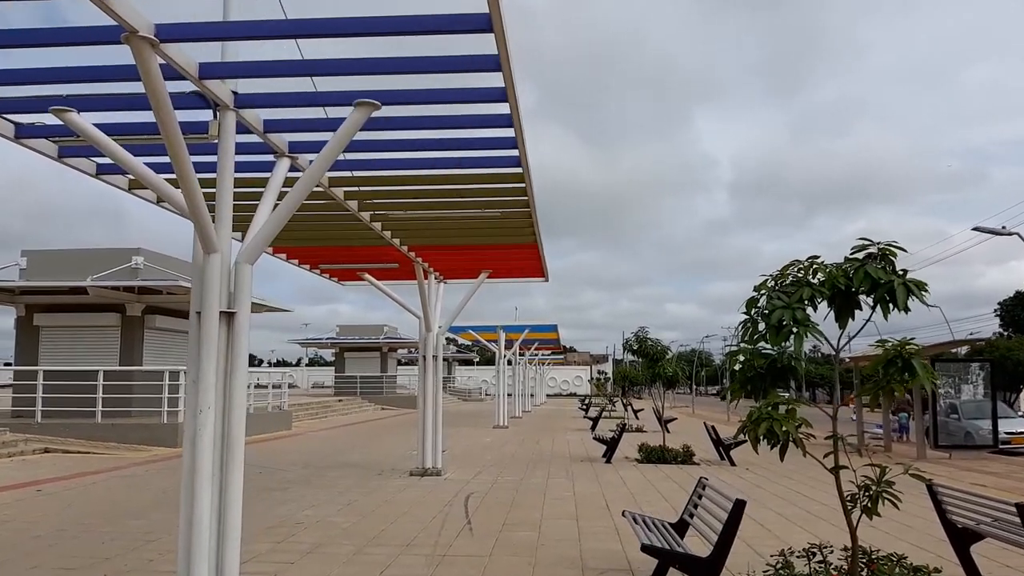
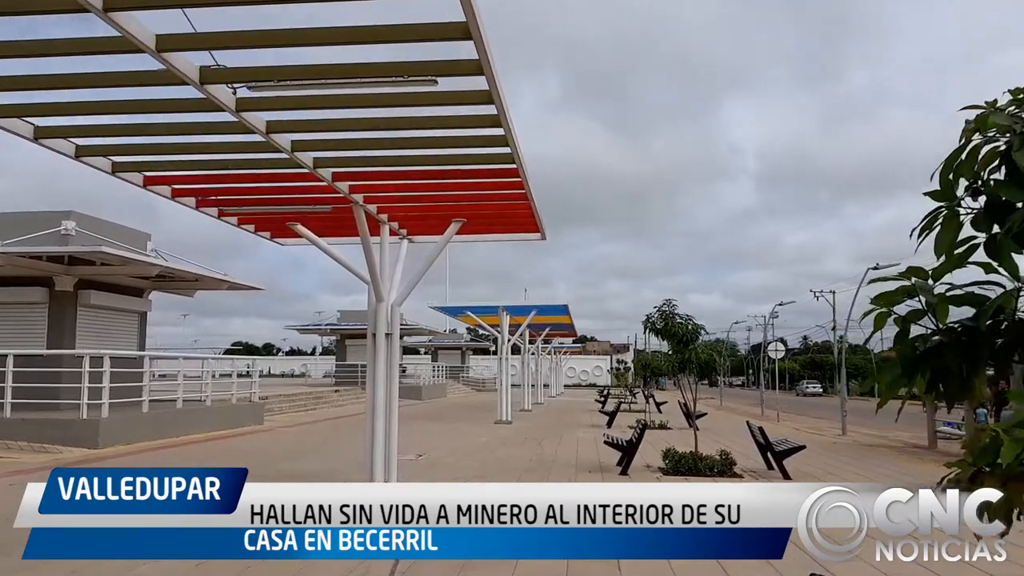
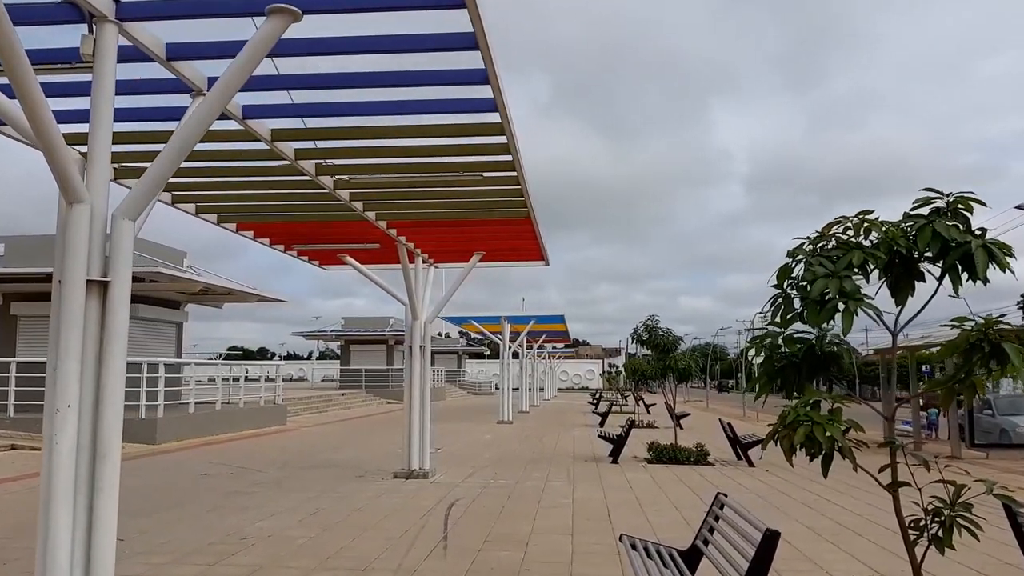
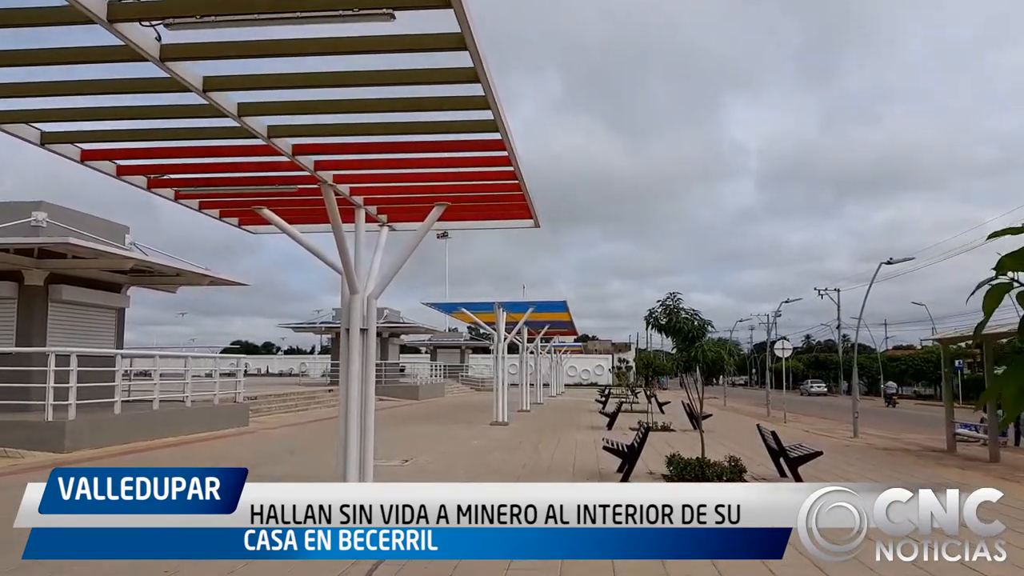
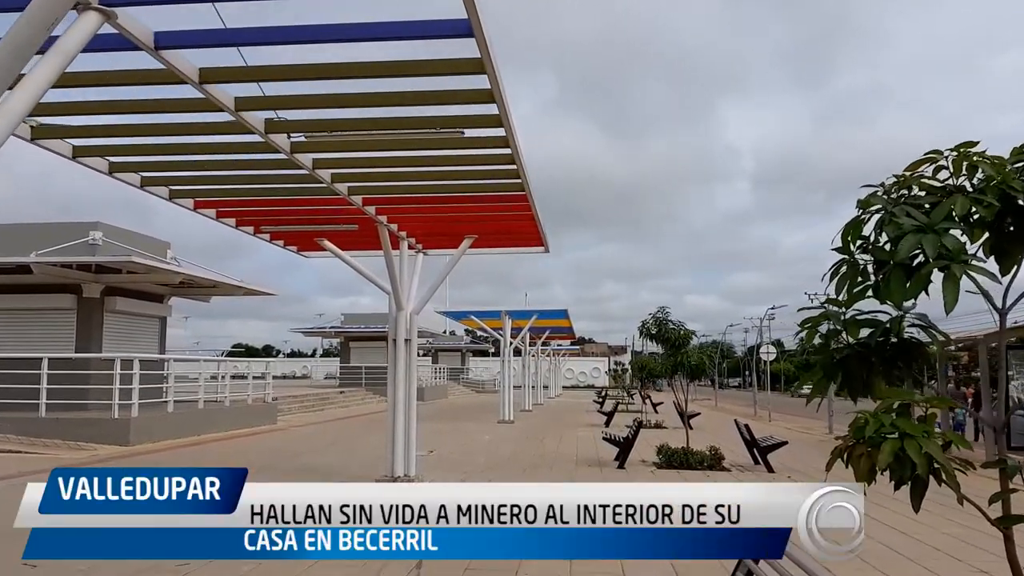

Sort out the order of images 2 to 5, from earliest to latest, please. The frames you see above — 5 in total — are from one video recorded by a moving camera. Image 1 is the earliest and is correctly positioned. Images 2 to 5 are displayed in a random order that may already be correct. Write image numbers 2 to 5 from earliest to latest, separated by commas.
3, 5, 2, 4
